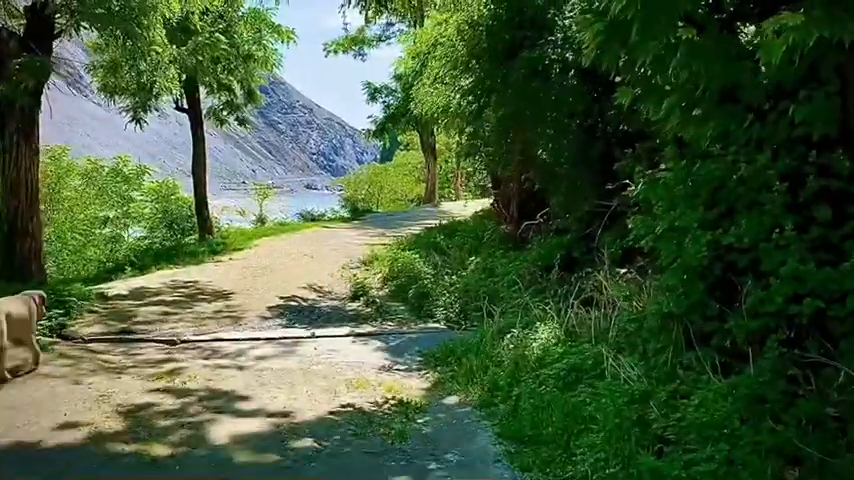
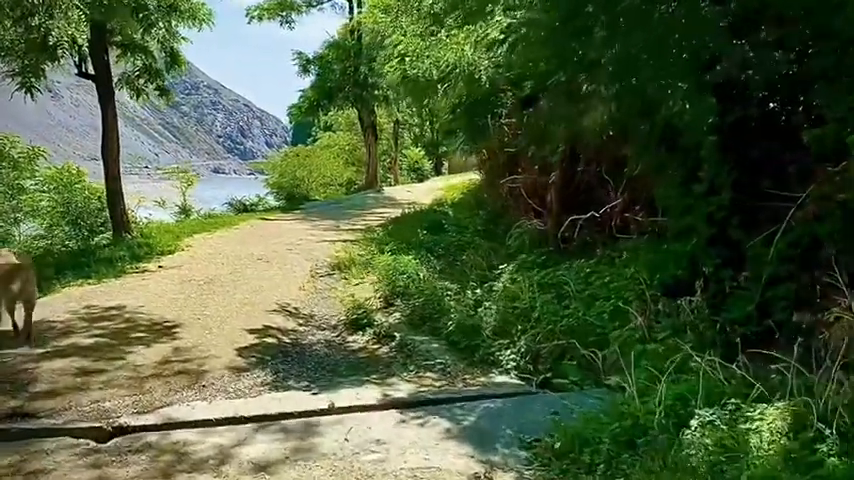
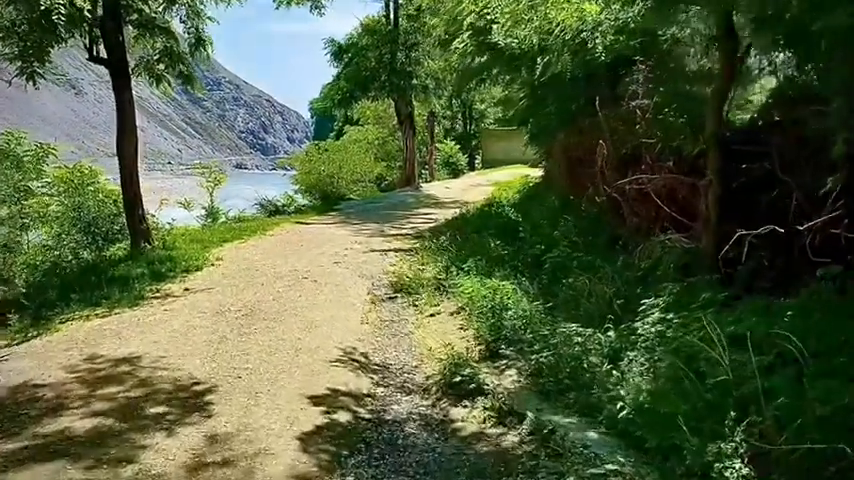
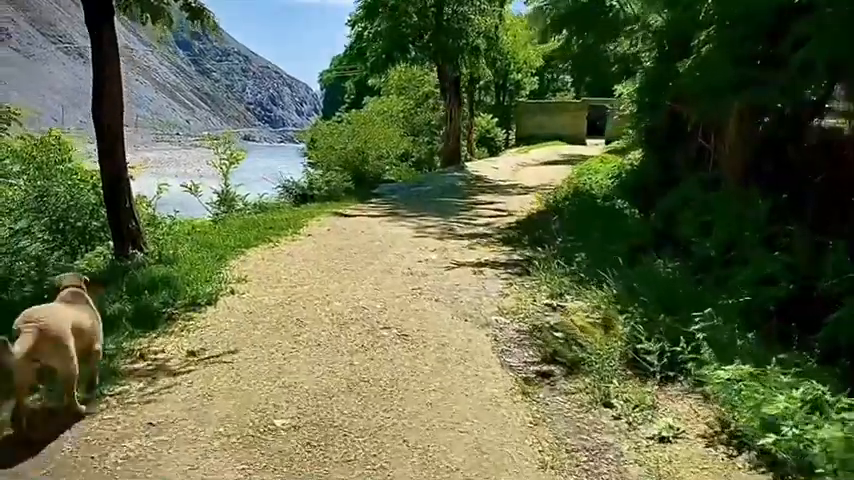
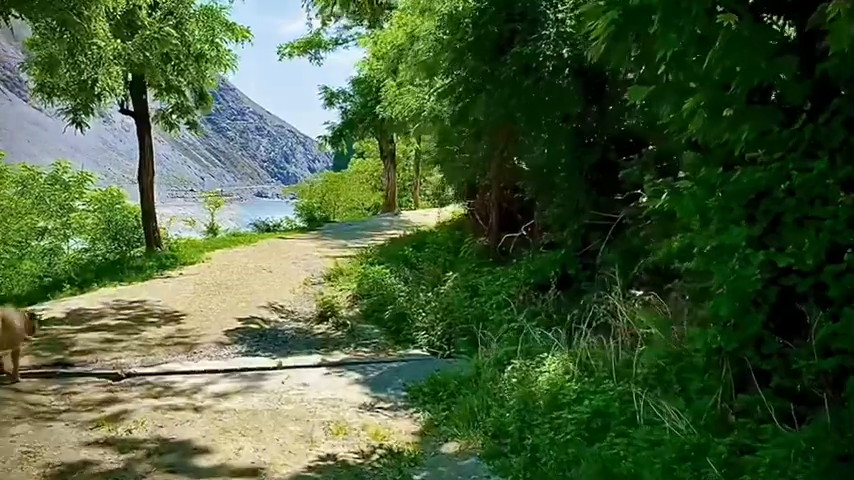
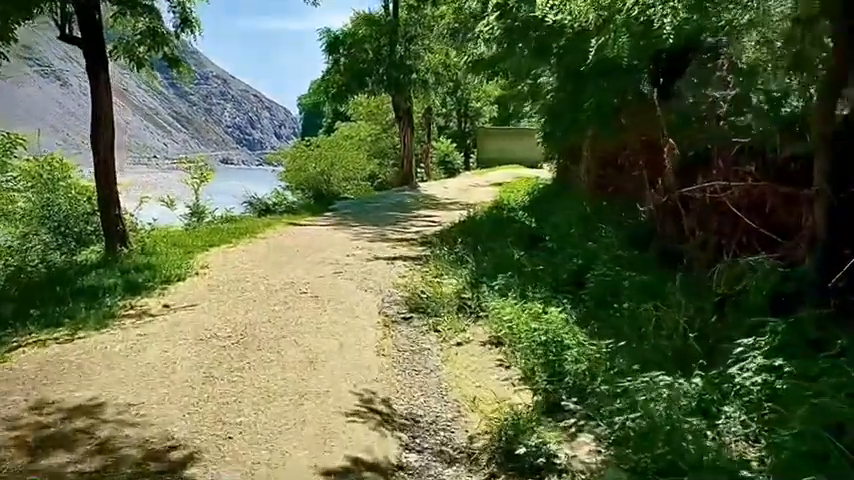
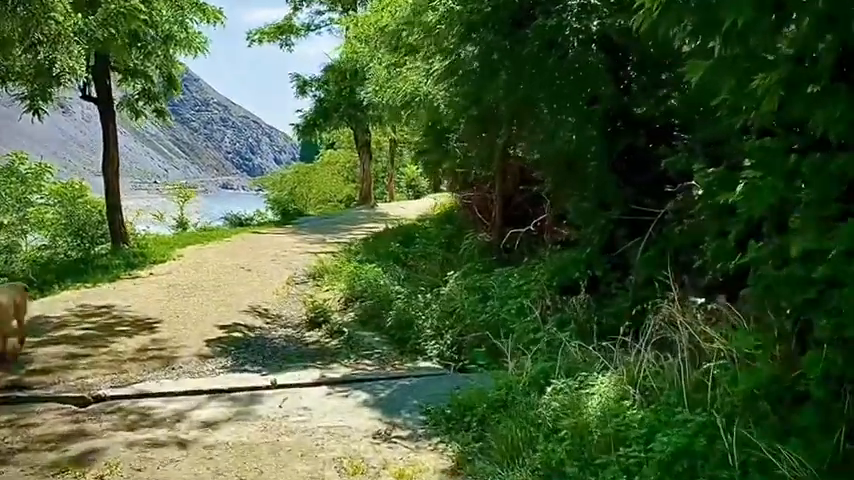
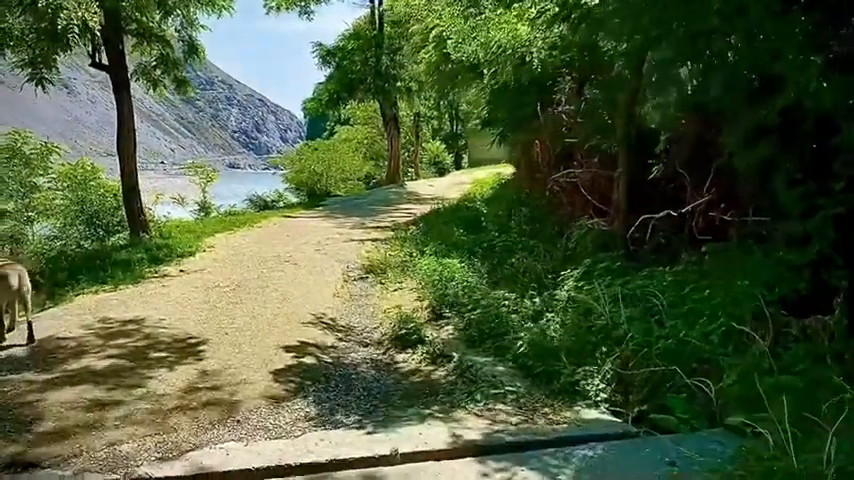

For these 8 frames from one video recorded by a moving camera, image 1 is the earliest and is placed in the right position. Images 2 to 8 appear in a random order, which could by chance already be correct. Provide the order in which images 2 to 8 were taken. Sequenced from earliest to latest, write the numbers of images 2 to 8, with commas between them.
5, 7, 2, 8, 3, 6, 4
